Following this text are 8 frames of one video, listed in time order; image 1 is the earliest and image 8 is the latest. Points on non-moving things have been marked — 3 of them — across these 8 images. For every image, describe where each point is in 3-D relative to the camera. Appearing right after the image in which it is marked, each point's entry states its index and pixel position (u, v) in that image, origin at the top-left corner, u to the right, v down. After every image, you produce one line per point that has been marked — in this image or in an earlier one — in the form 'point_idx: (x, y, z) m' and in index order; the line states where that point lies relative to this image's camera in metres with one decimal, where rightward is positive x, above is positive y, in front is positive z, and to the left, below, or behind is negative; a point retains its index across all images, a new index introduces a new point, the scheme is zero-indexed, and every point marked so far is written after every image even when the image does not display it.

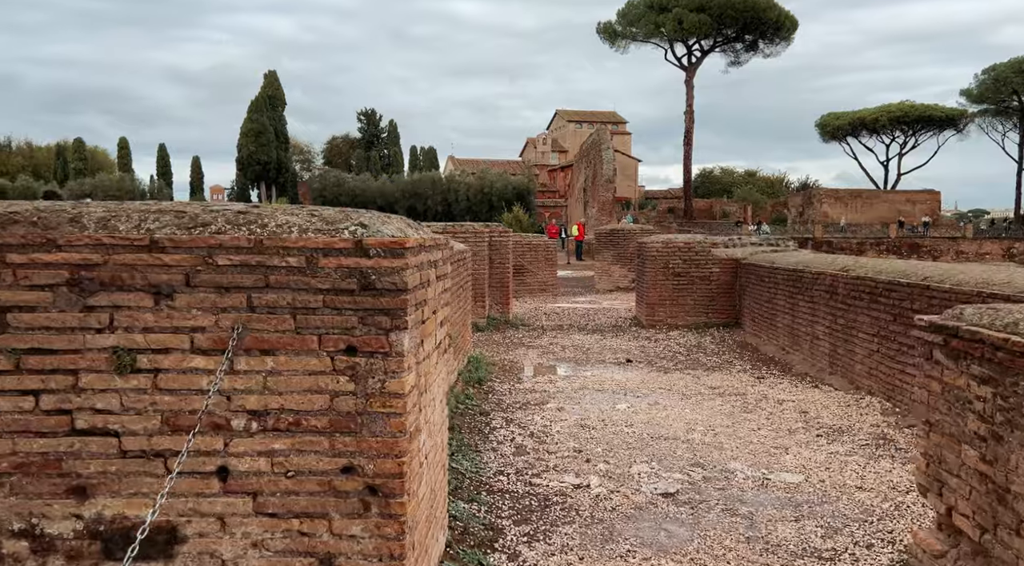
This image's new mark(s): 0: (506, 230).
0: (-0.1, +0.8, +9.7) m
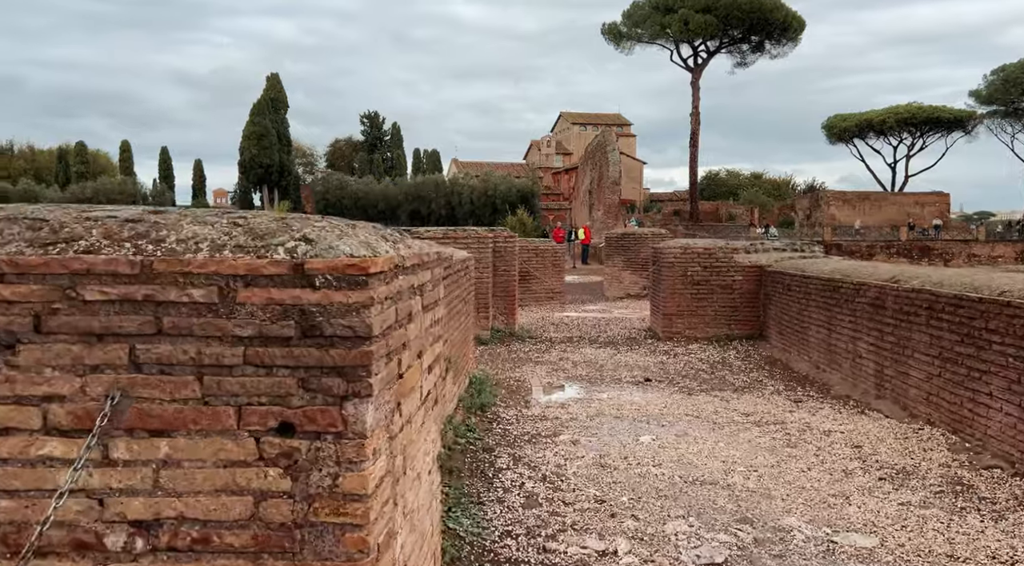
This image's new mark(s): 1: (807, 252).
0: (0.0, +0.6, +9.0) m
1: (+4.0, +0.4, +9.4) m
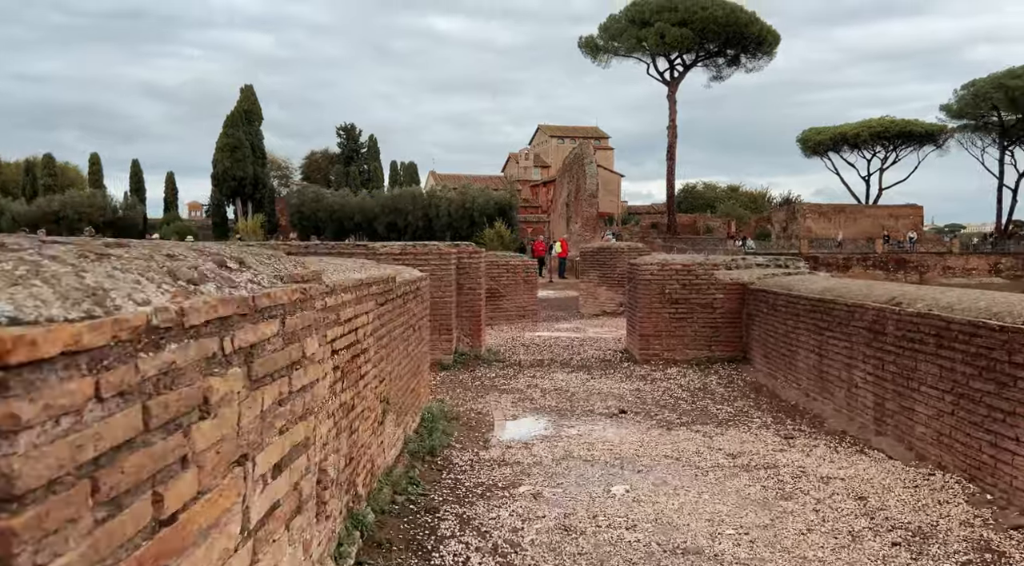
0: (-0.4, +0.4, +8.4) m
1: (+3.6, +0.2, +8.9) m
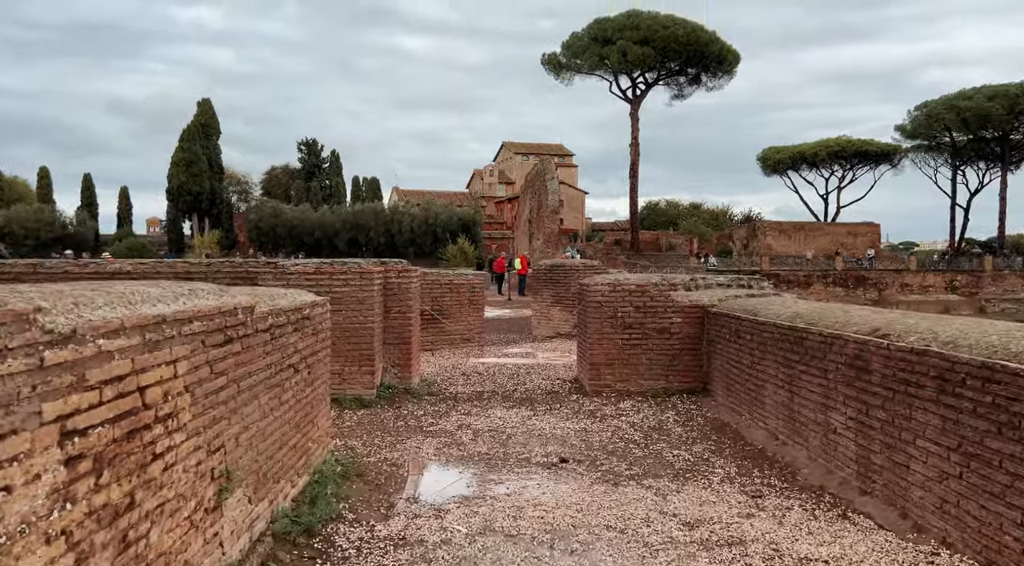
0: (-1.1, +0.2, +7.4) m
1: (+2.8, -0.1, +8.1) m
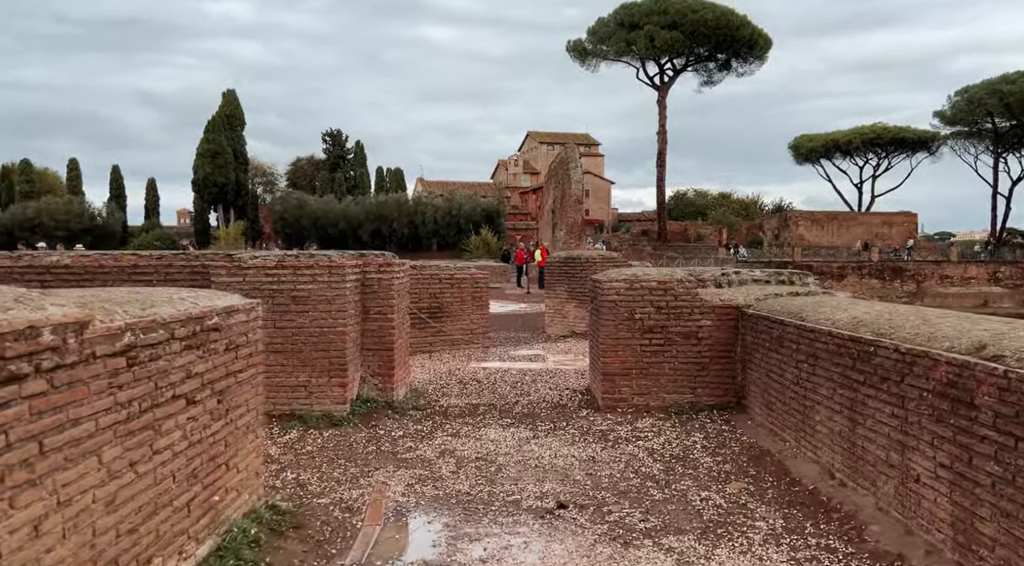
0: (-1.1, +0.2, +6.4) m
1: (+2.9, 0.0, +7.0) m
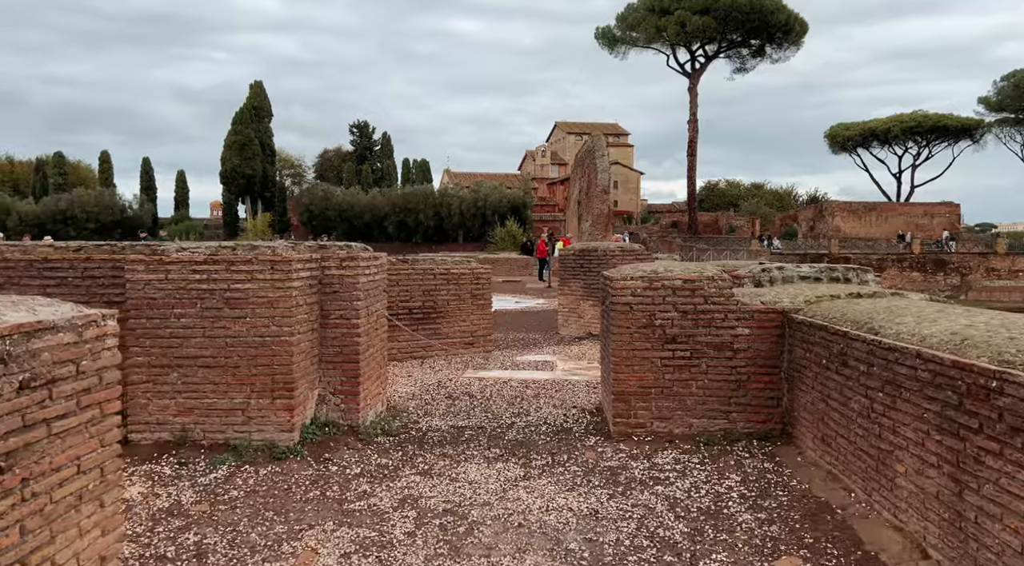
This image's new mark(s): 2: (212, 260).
0: (-1.2, +0.2, +5.3) m
1: (+2.8, 0.0, +5.7) m
2: (-2.0, +0.2, +4.5) m
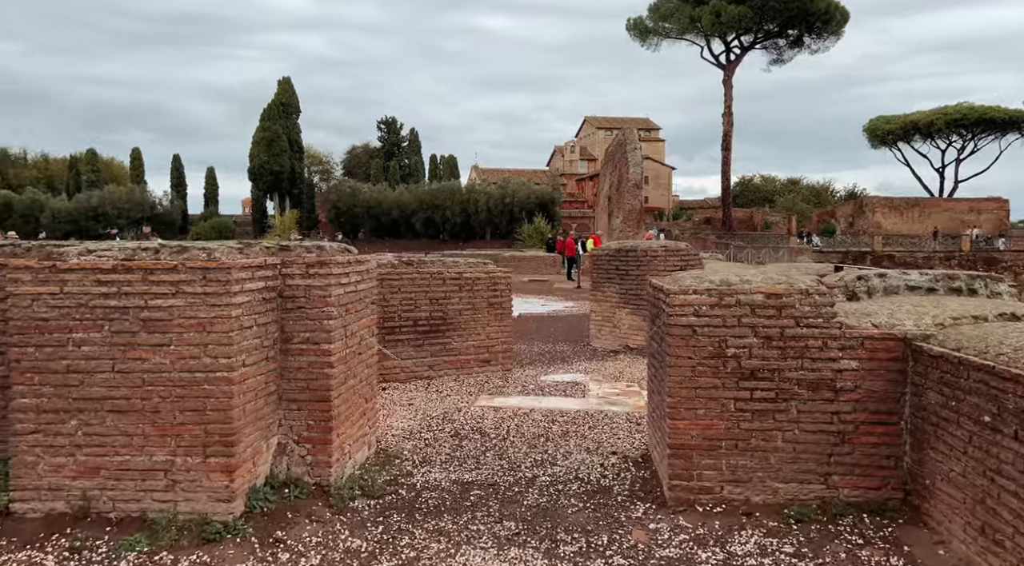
0: (-1.0, +0.1, +4.1) m
1: (+3.0, -0.1, +4.3) m
2: (-1.9, +0.1, +3.3) m
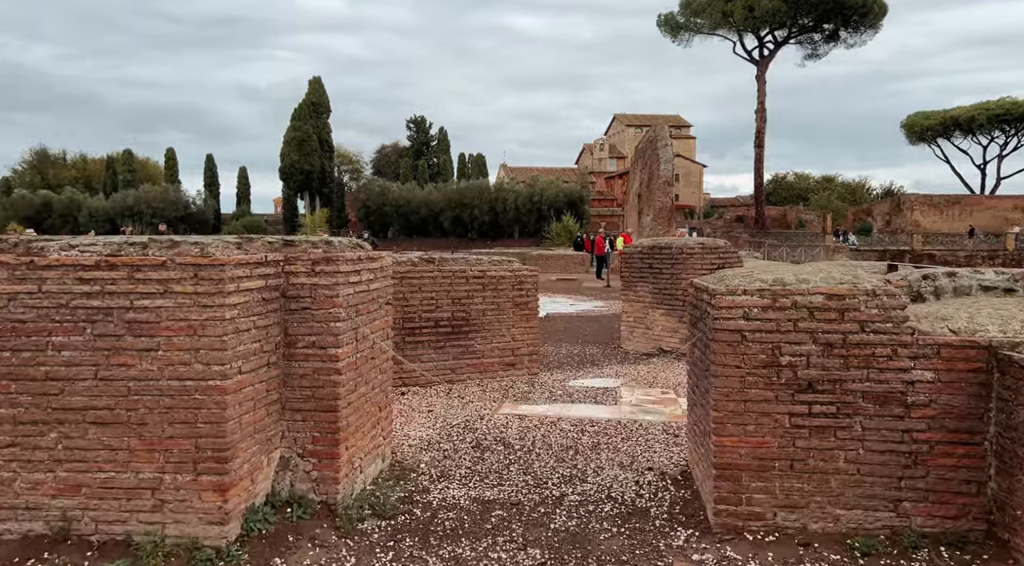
0: (-0.9, +0.2, +3.8) m
1: (+3.1, -0.1, +3.8) m
2: (-1.7, +0.1, +3.0) m
